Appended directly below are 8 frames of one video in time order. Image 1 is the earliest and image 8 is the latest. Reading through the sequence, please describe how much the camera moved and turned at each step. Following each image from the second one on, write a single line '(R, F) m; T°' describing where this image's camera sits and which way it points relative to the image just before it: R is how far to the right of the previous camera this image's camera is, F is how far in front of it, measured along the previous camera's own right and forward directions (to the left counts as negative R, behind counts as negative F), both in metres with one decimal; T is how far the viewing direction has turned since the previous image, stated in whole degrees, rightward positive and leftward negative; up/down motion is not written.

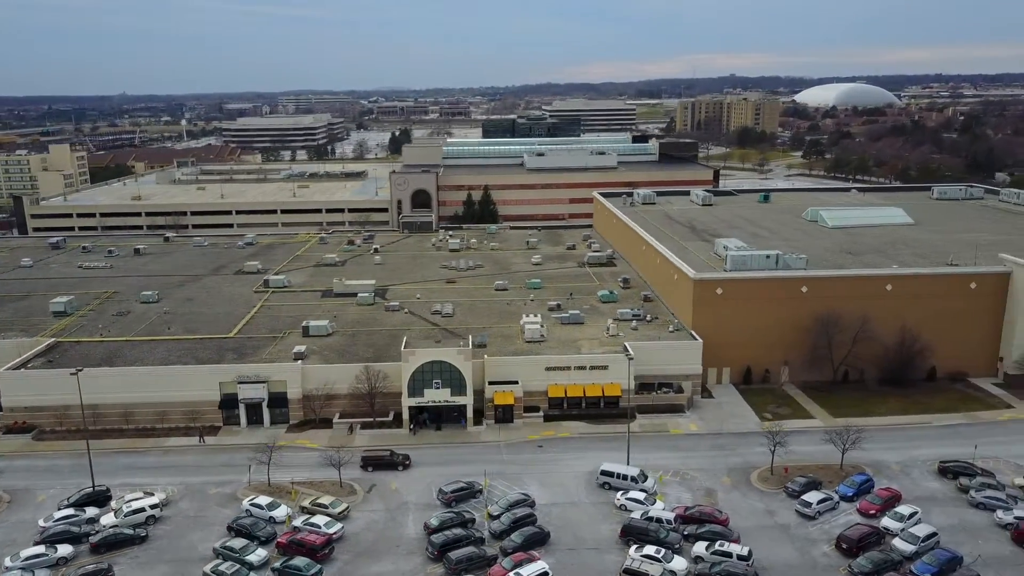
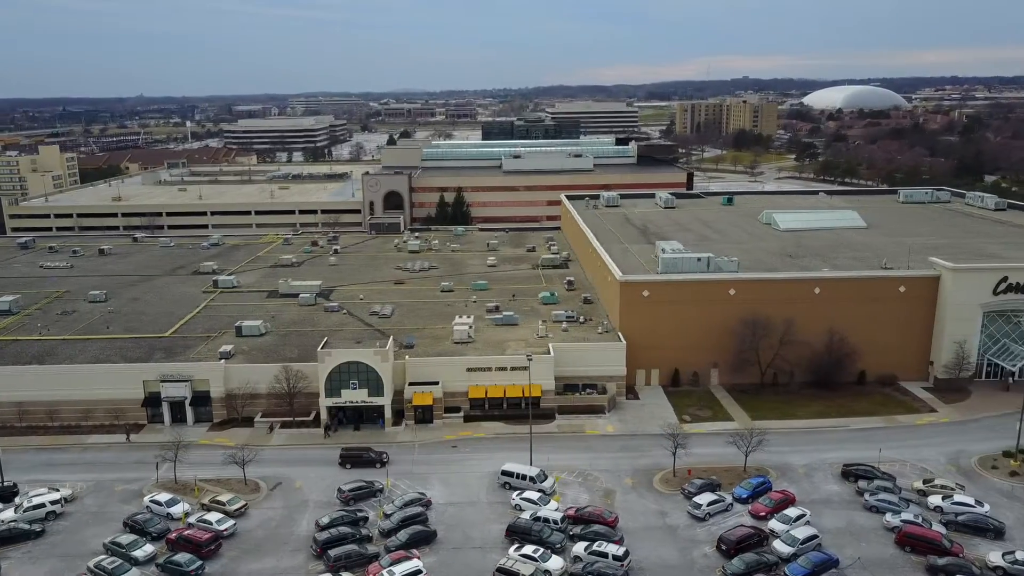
(+4.8, -0.3) m; -1°
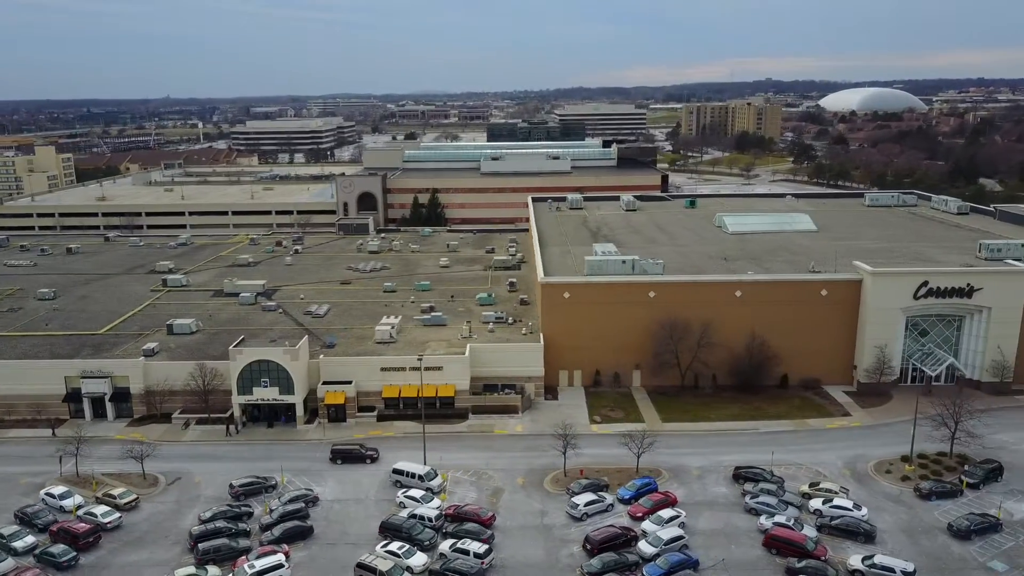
(+5.7, -0.3) m; -1°
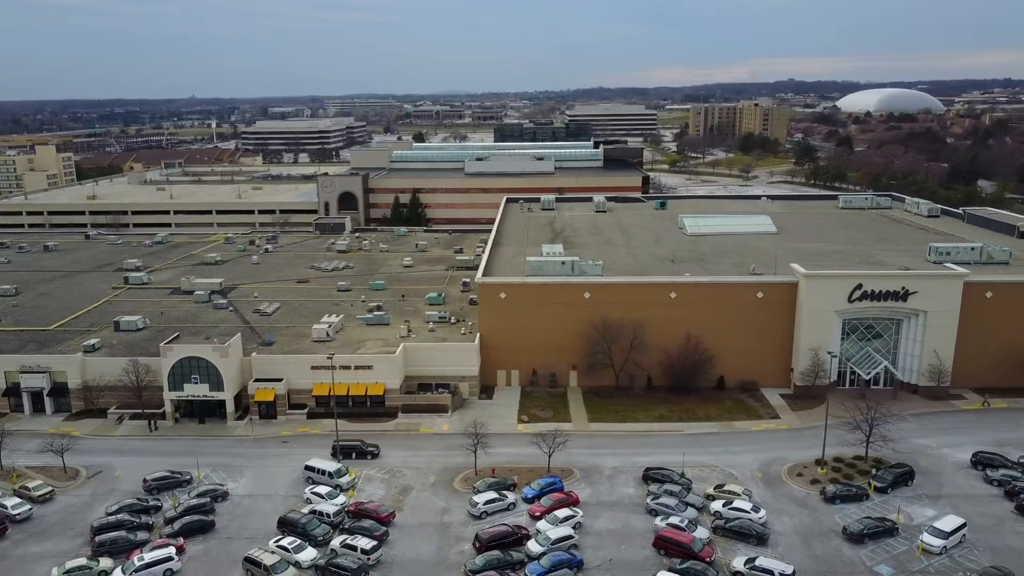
(+4.8, -0.2) m; -1°
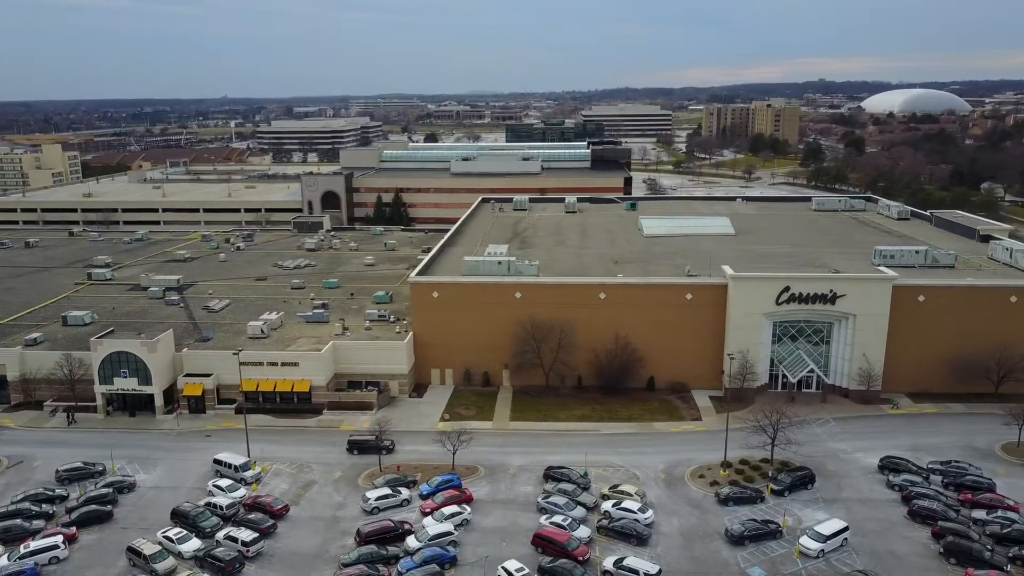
(+5.5, -0.3) m; -2°
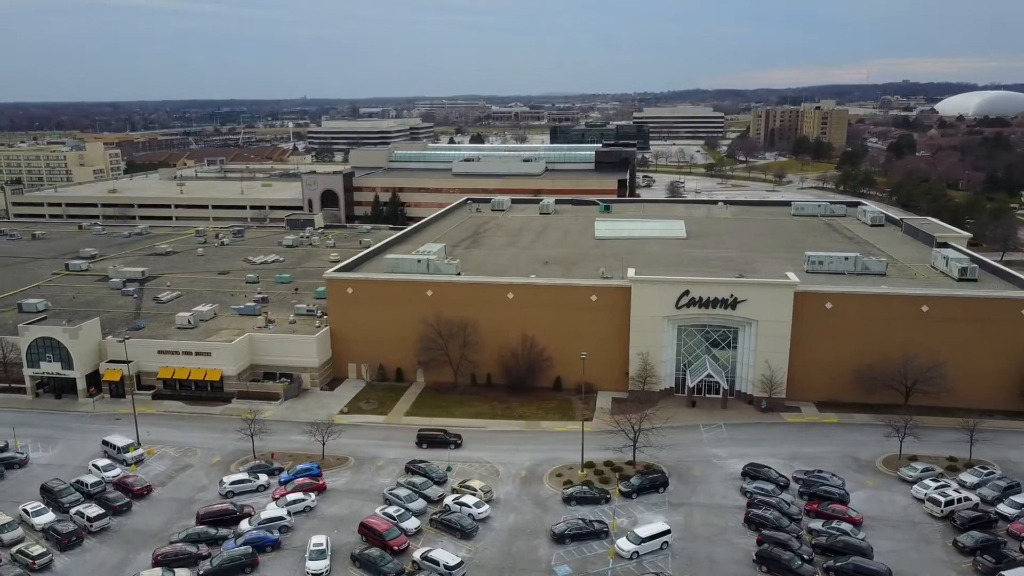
(+9.2, -0.4) m; -5°
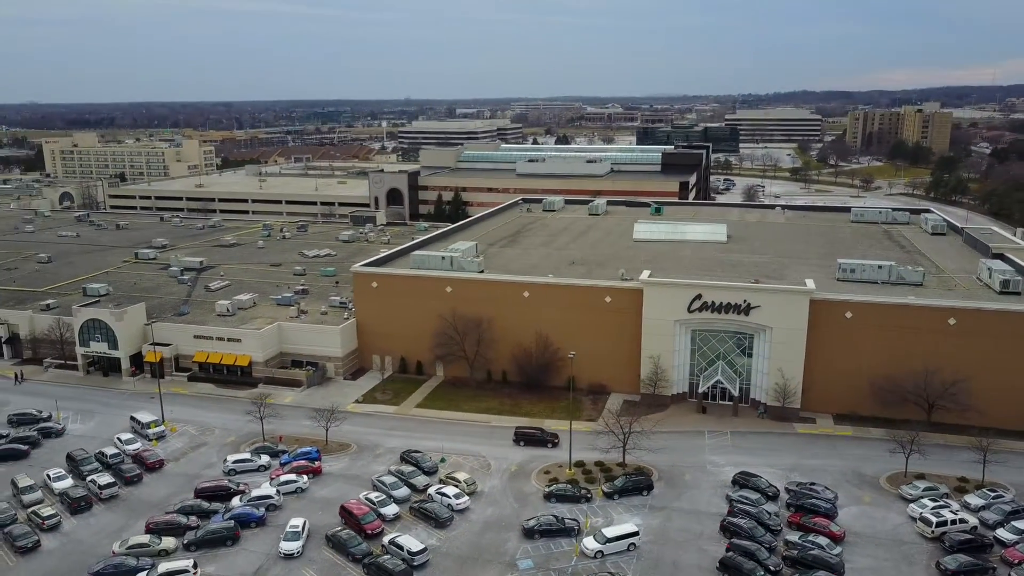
(+4.5, -0.3) m; -7°
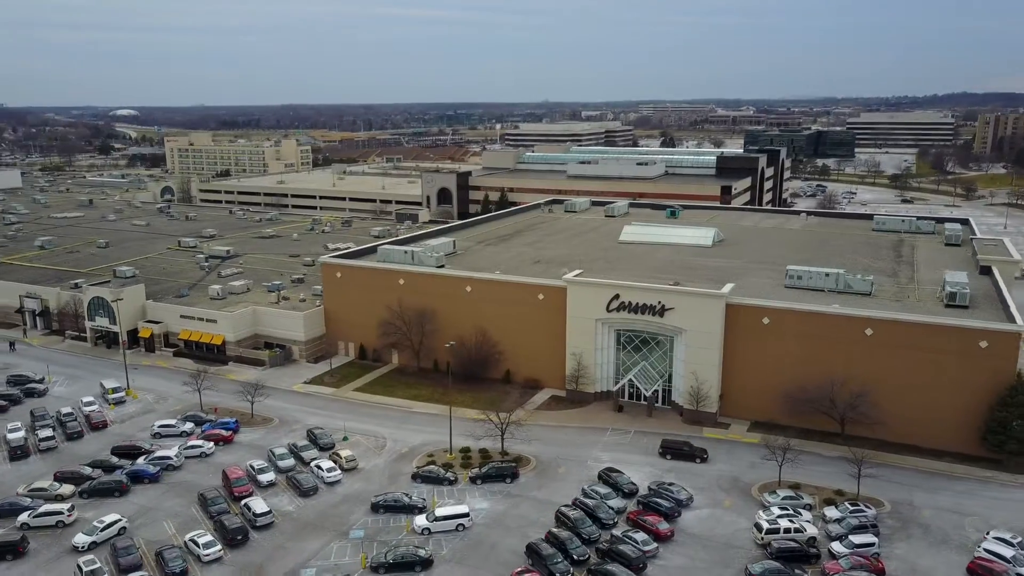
(+11.3, -0.9) m; -9°
